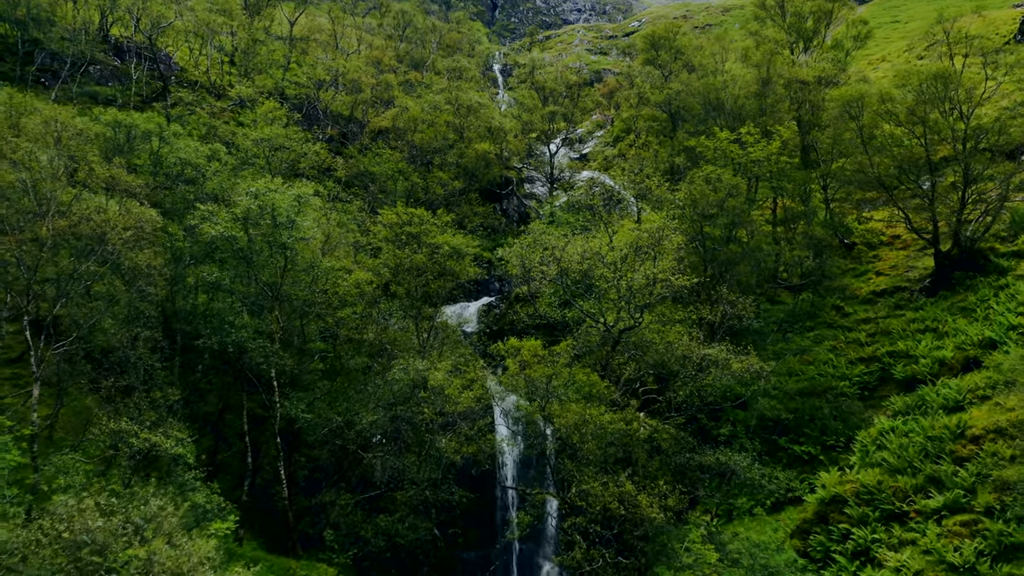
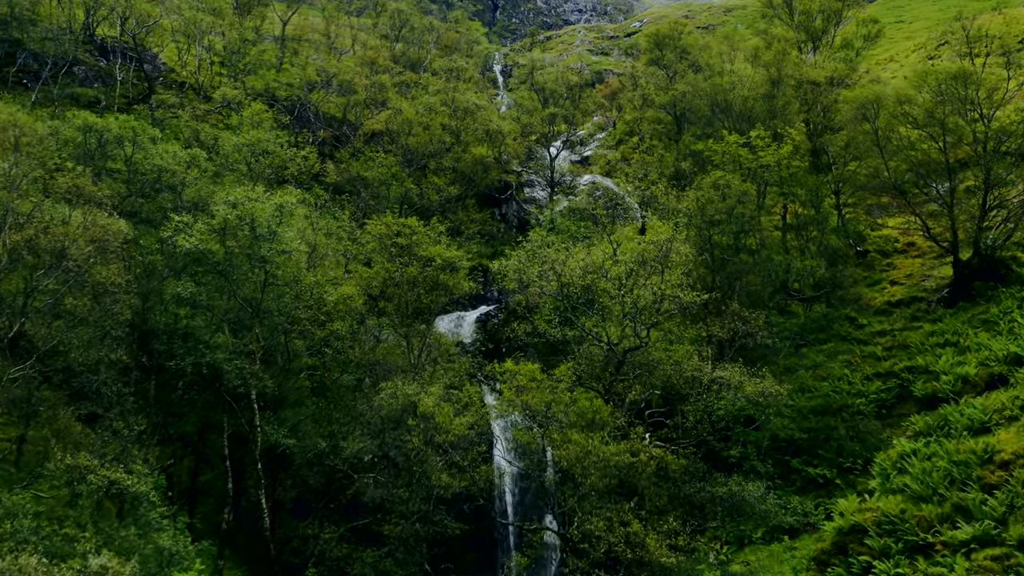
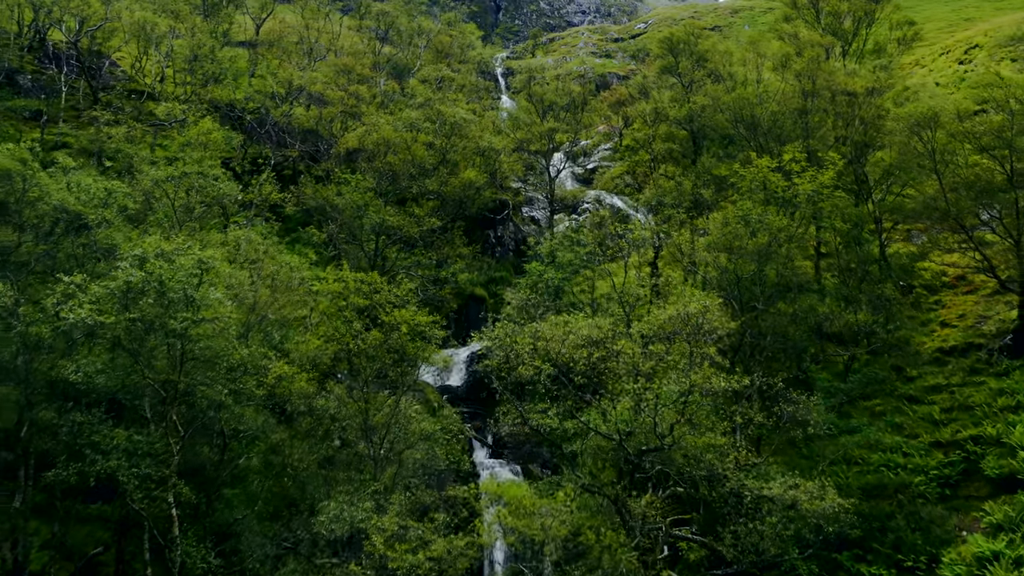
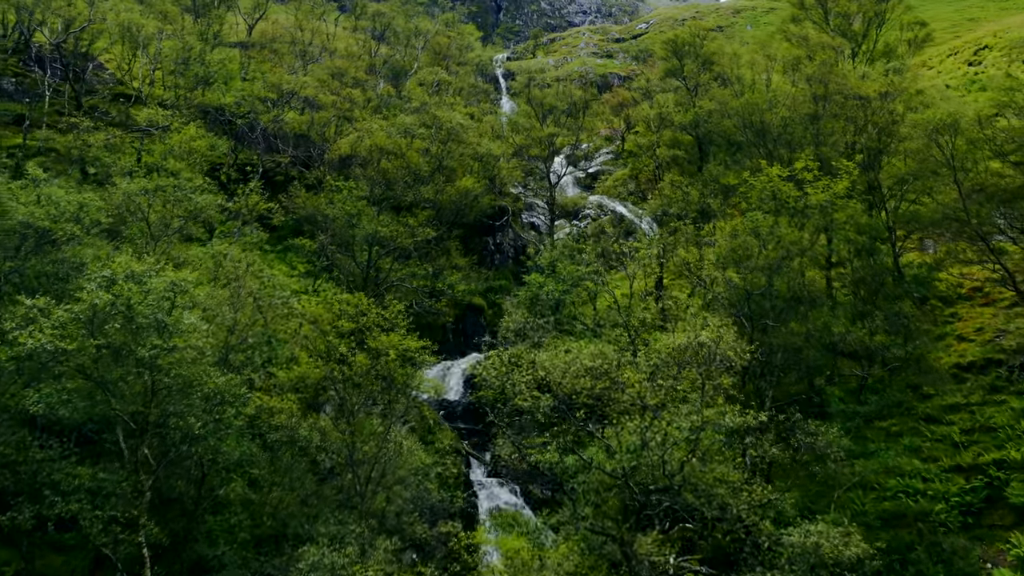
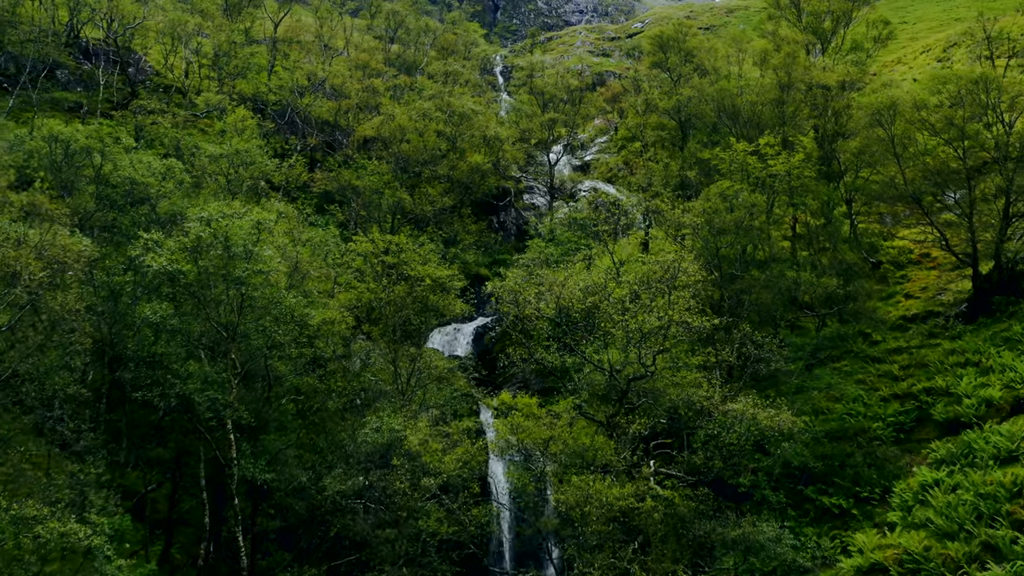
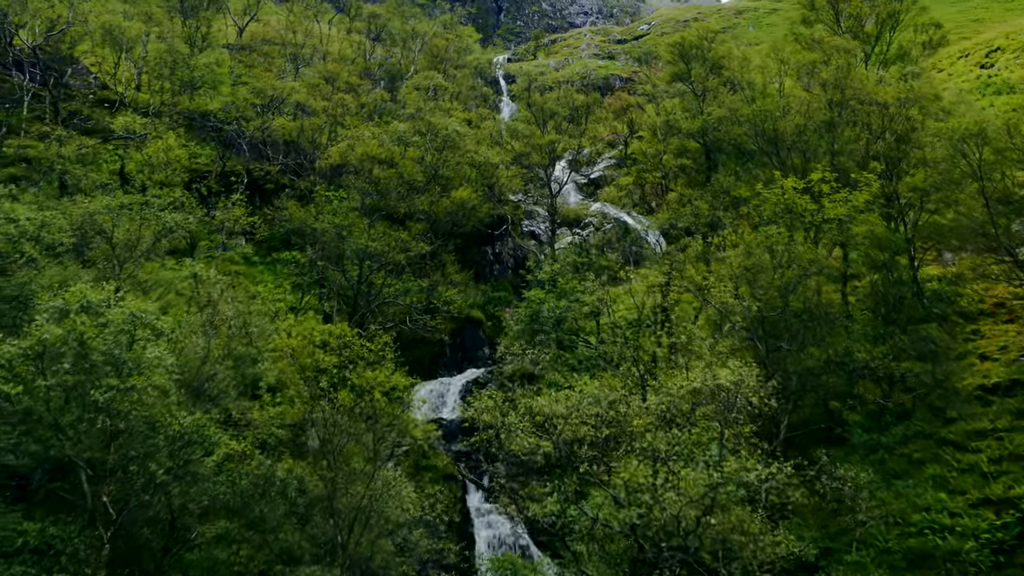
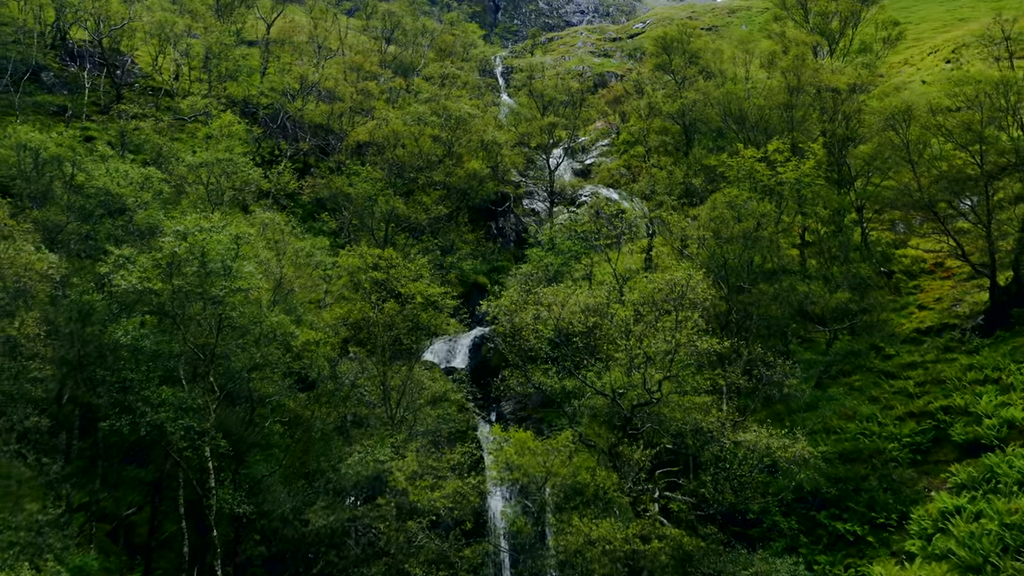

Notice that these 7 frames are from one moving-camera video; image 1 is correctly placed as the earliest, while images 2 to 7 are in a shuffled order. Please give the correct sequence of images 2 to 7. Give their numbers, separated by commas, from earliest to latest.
2, 5, 7, 3, 4, 6
